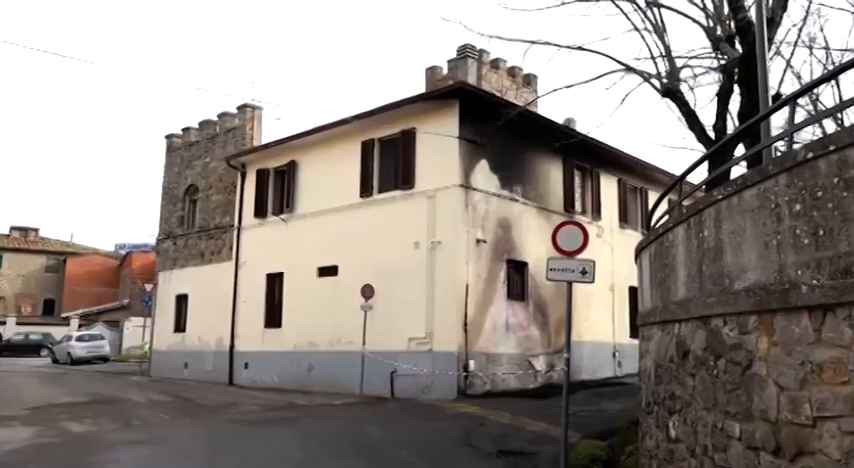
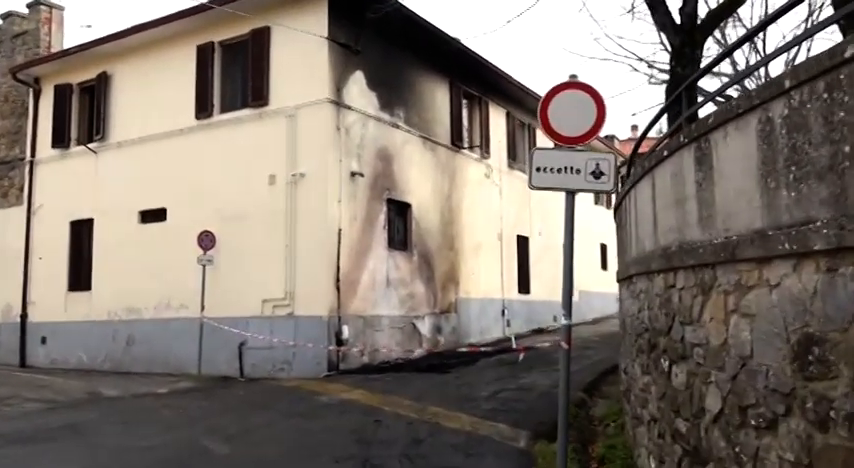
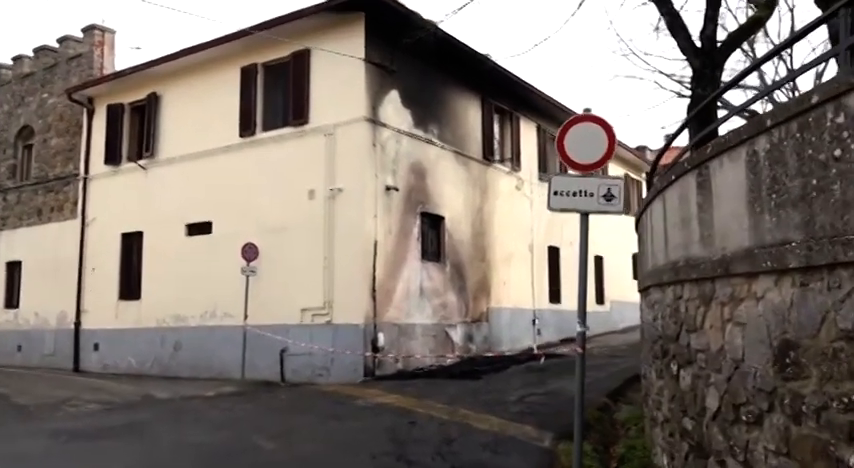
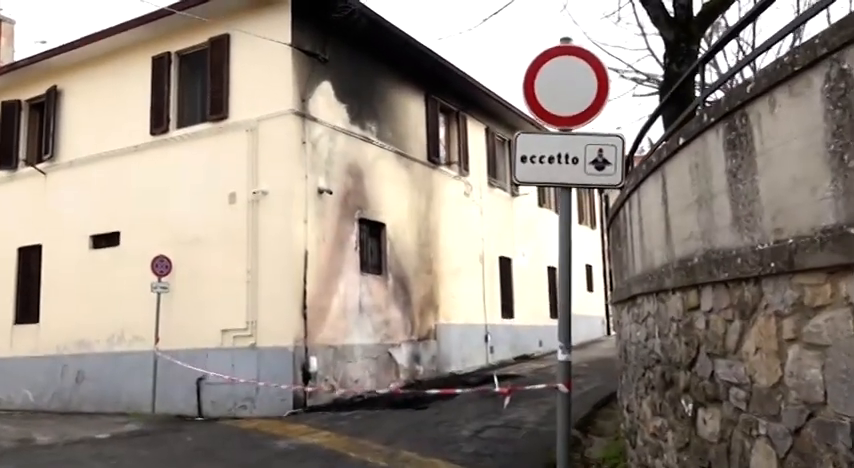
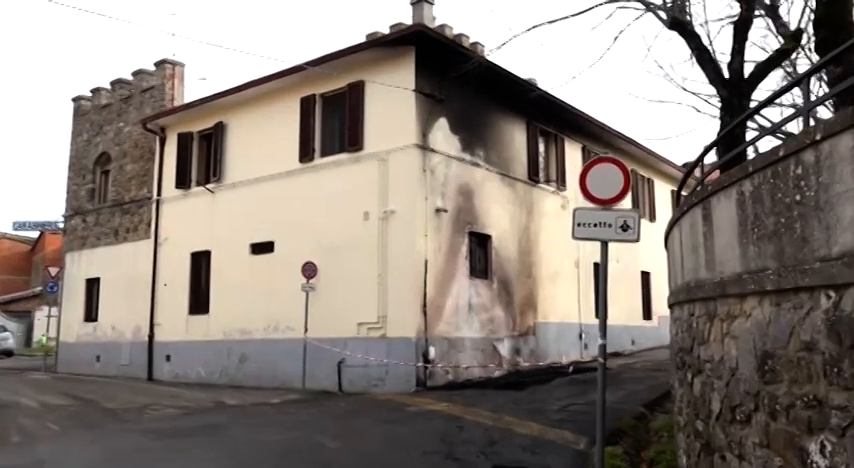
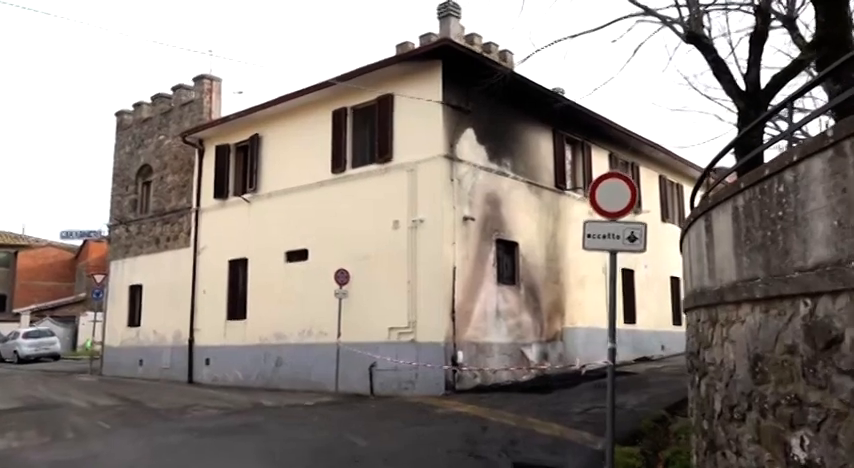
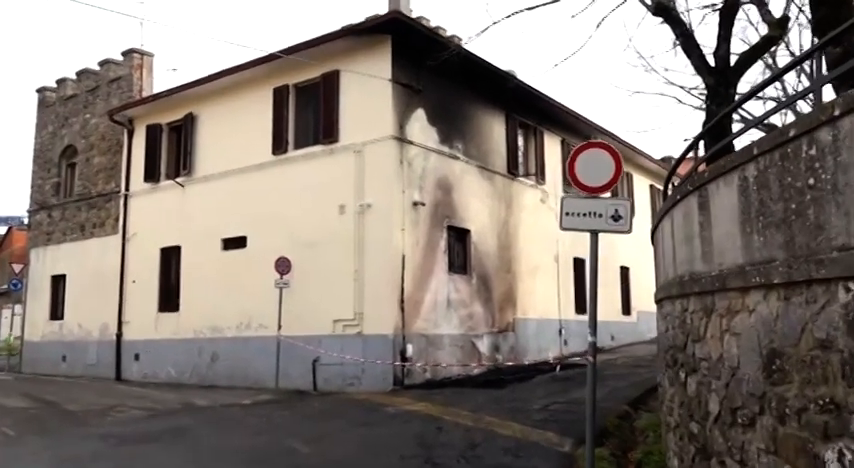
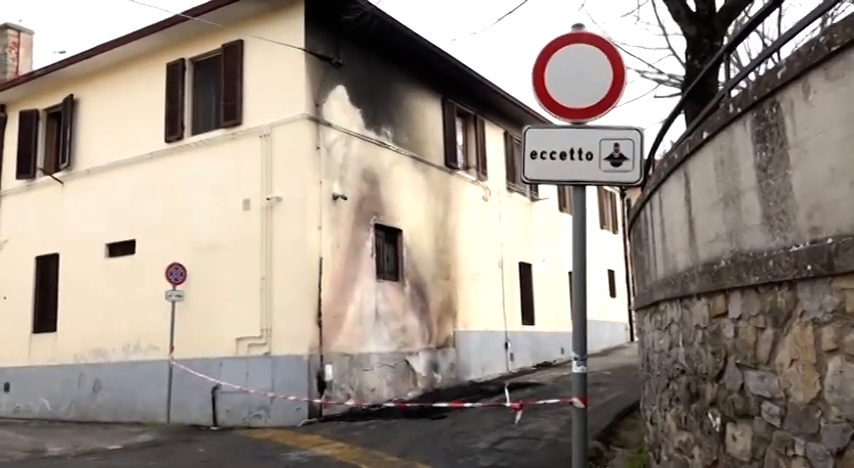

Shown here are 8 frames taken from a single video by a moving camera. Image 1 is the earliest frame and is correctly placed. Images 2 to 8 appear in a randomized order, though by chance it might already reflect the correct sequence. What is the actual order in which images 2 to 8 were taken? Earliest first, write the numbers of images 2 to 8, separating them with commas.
6, 5, 7, 3, 2, 4, 8
